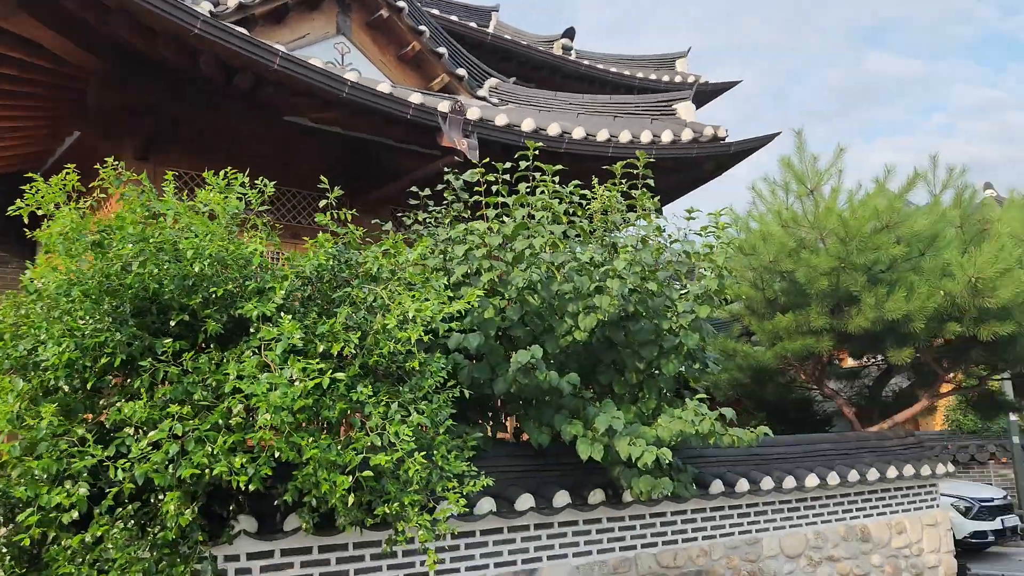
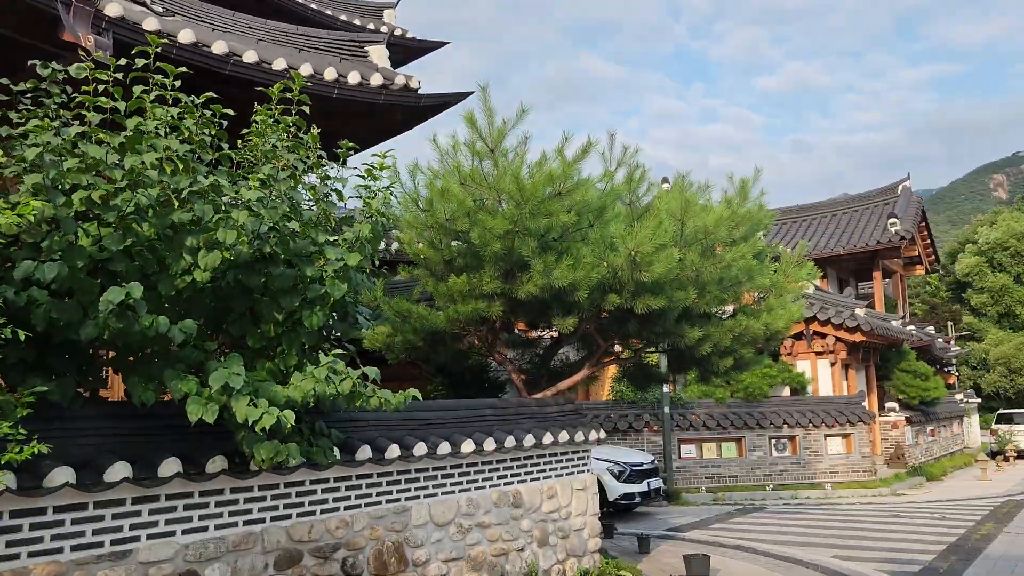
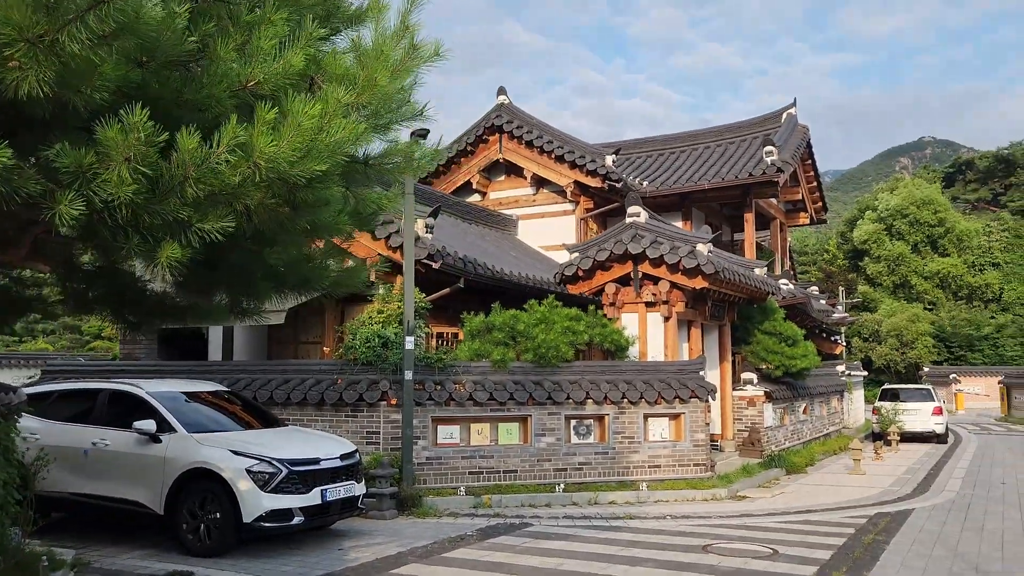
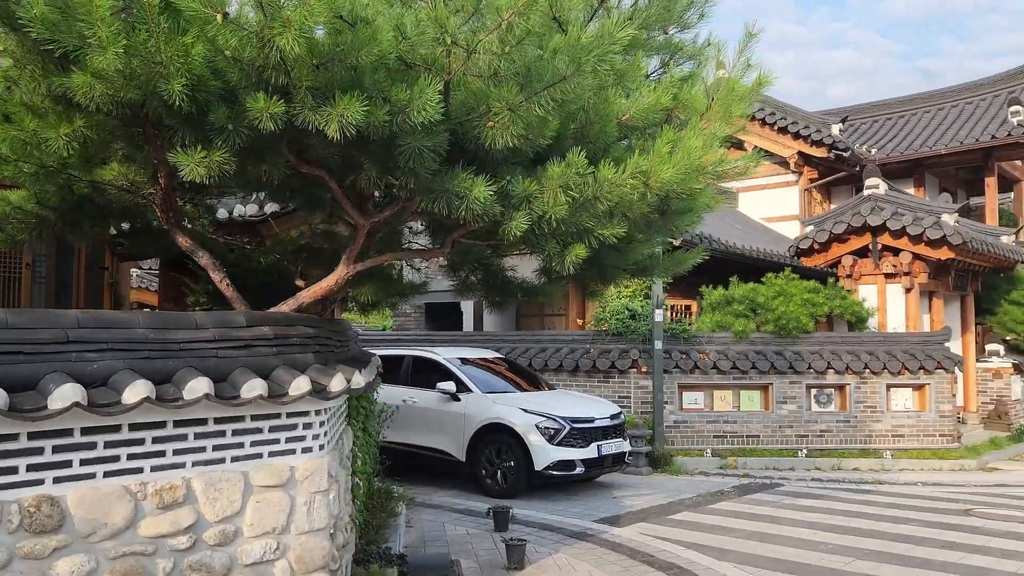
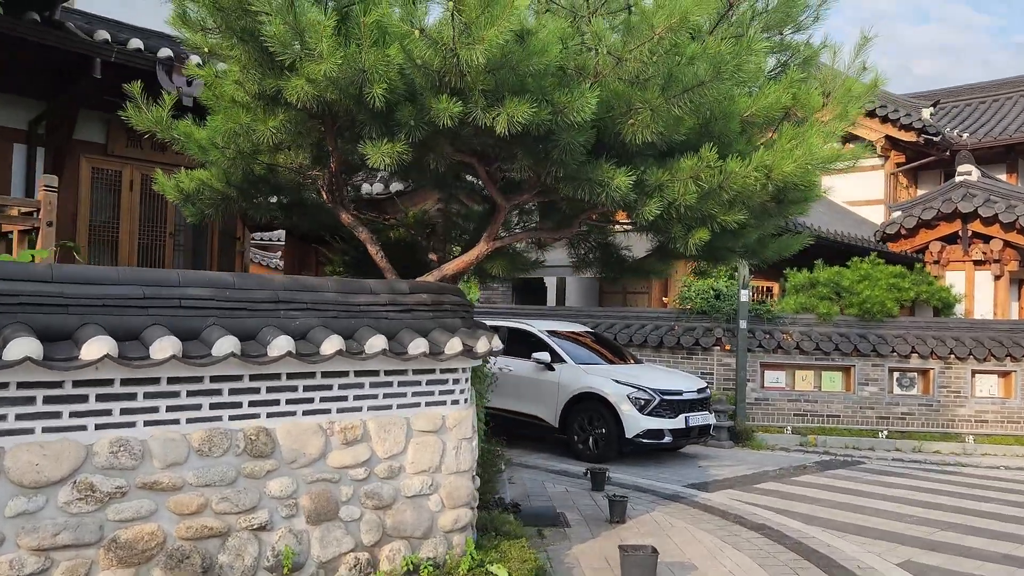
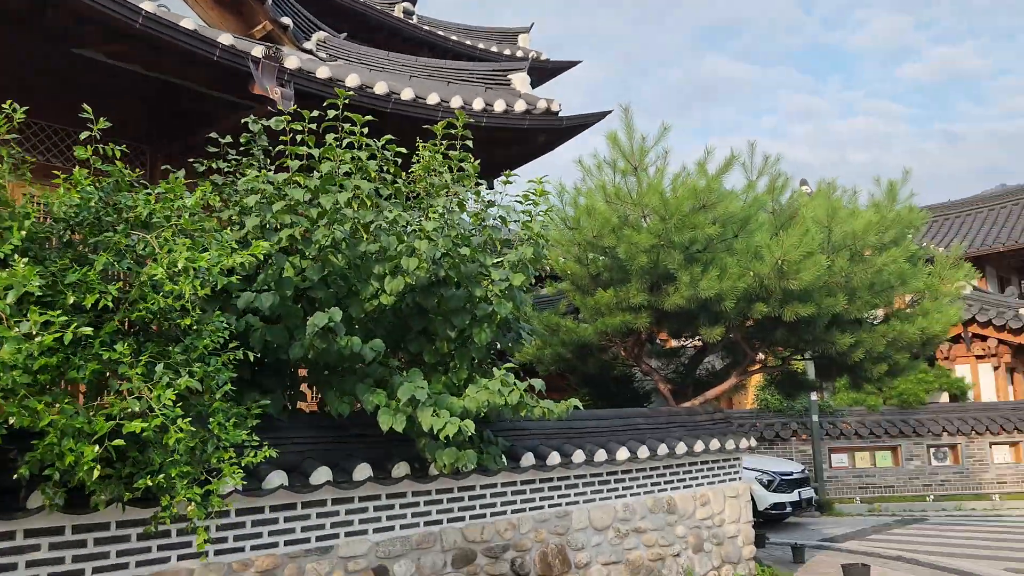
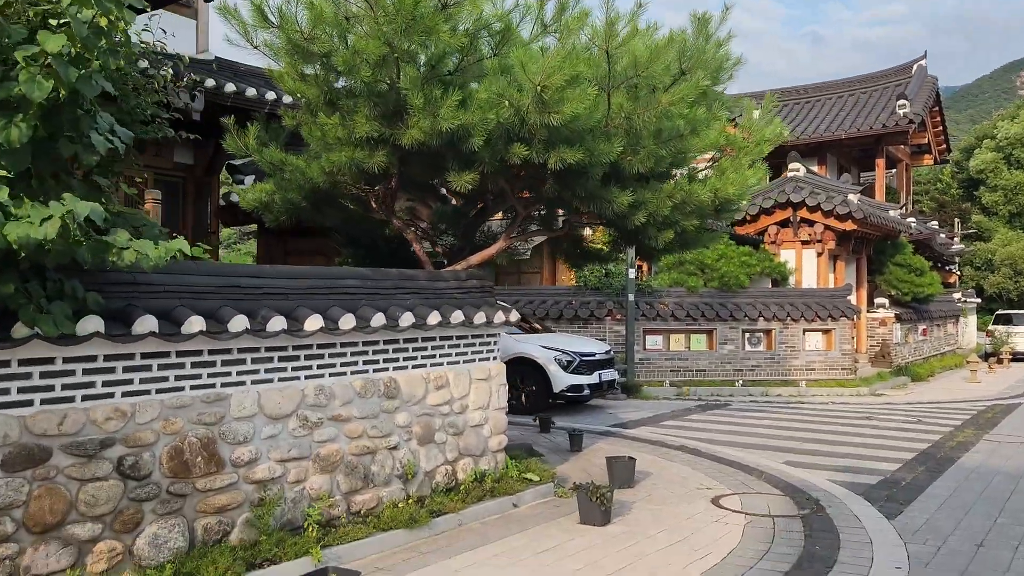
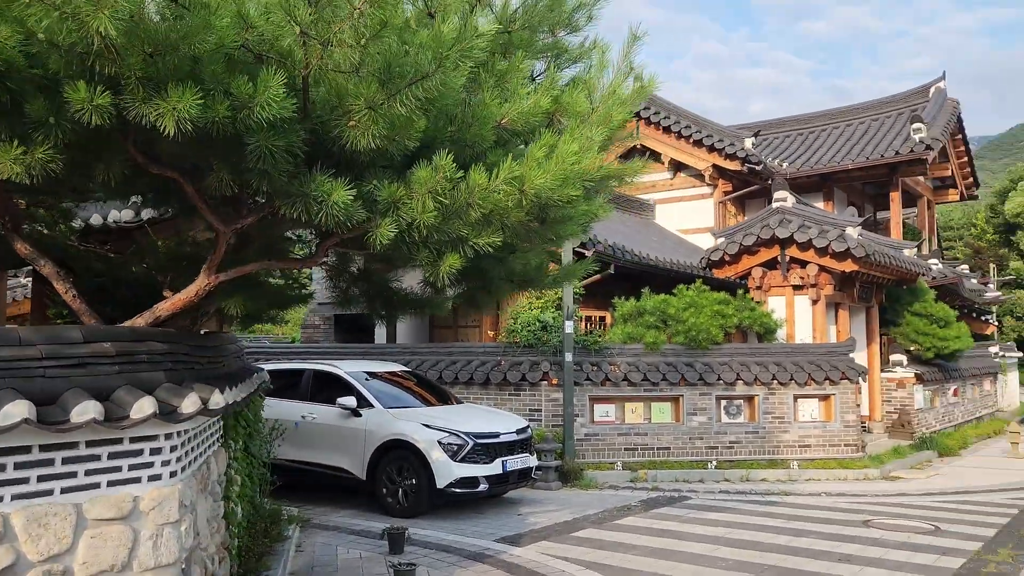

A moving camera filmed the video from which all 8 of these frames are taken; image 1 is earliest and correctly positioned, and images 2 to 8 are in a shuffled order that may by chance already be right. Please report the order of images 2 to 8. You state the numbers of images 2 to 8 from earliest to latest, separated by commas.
6, 2, 7, 5, 4, 8, 3
